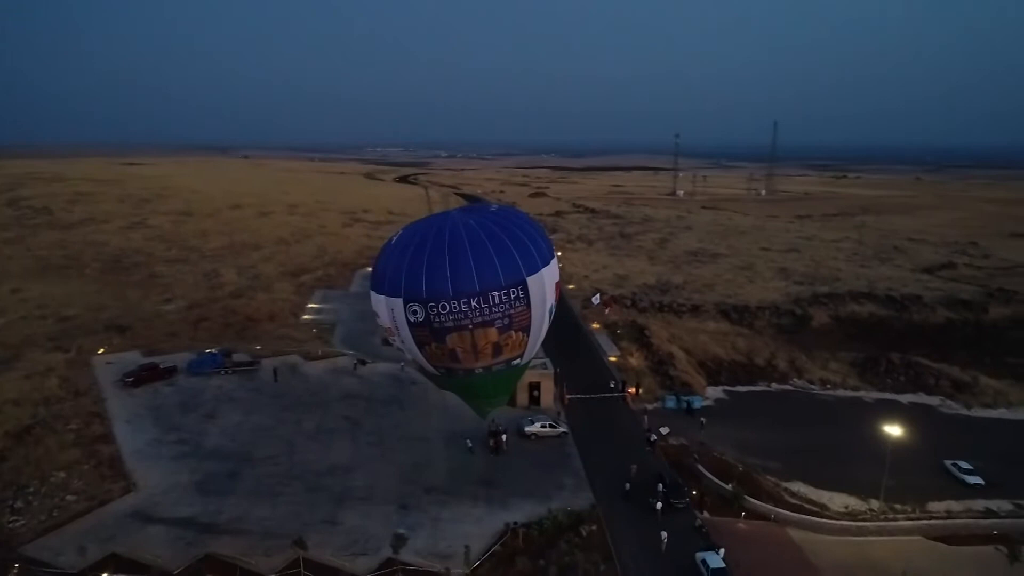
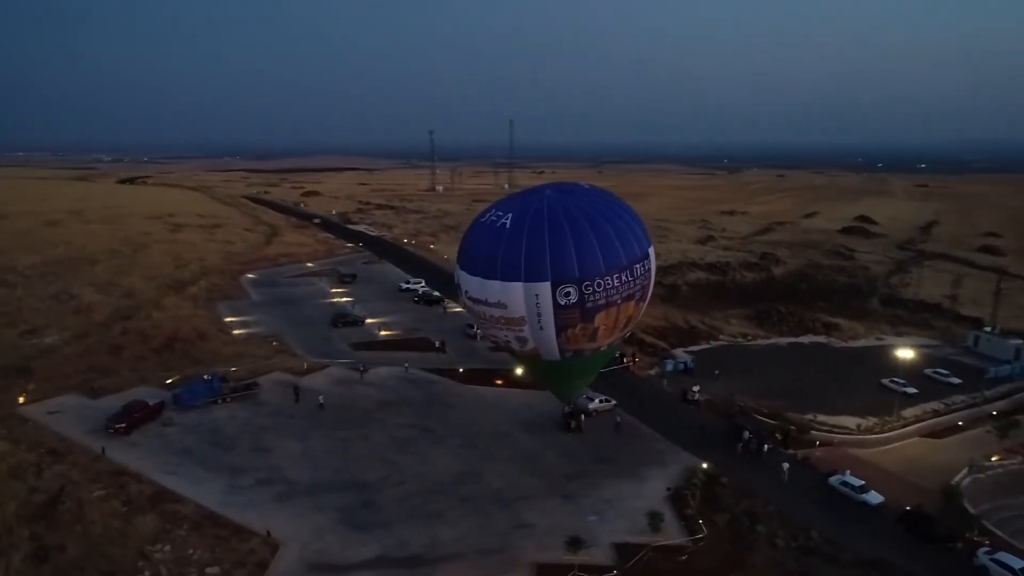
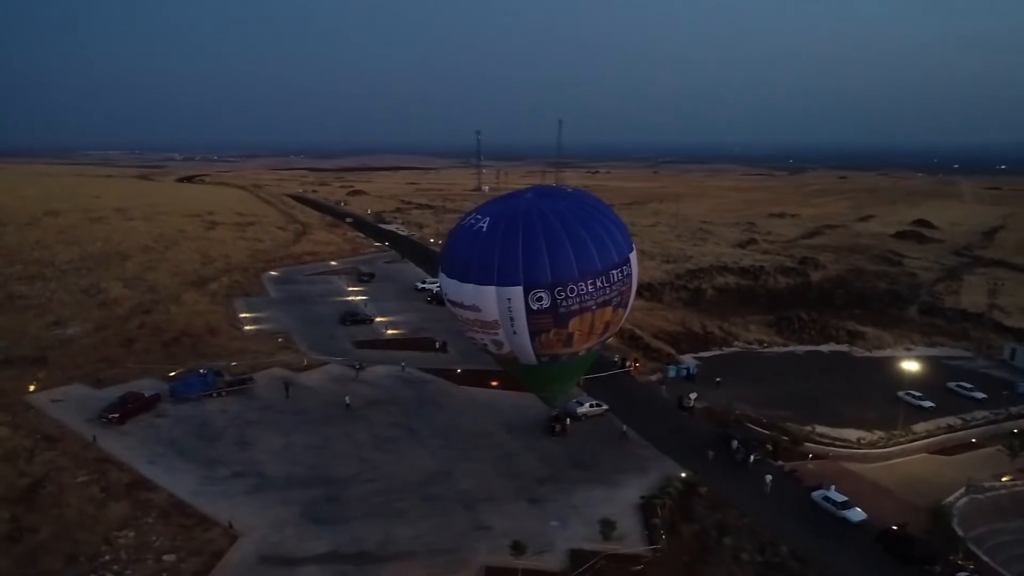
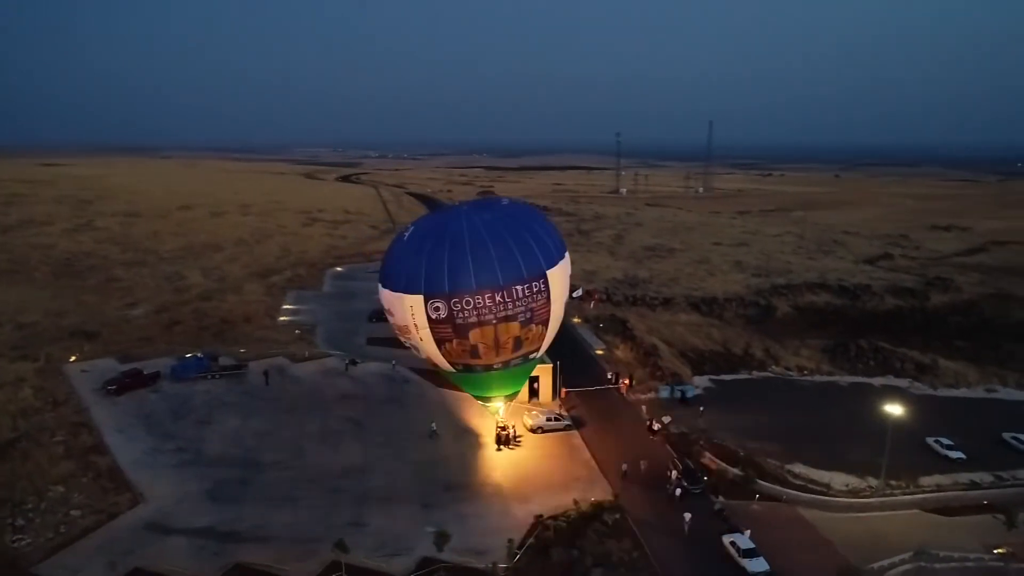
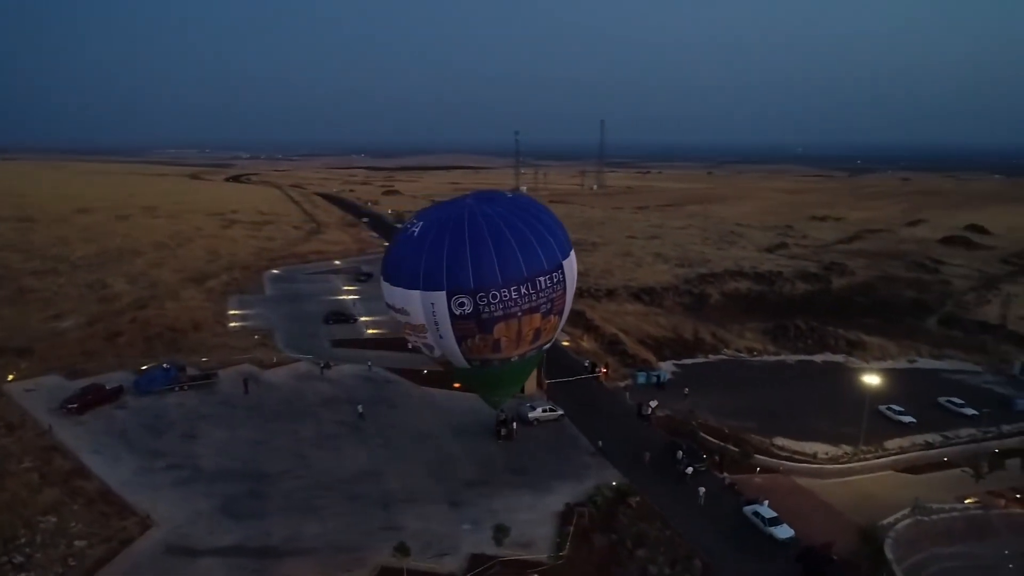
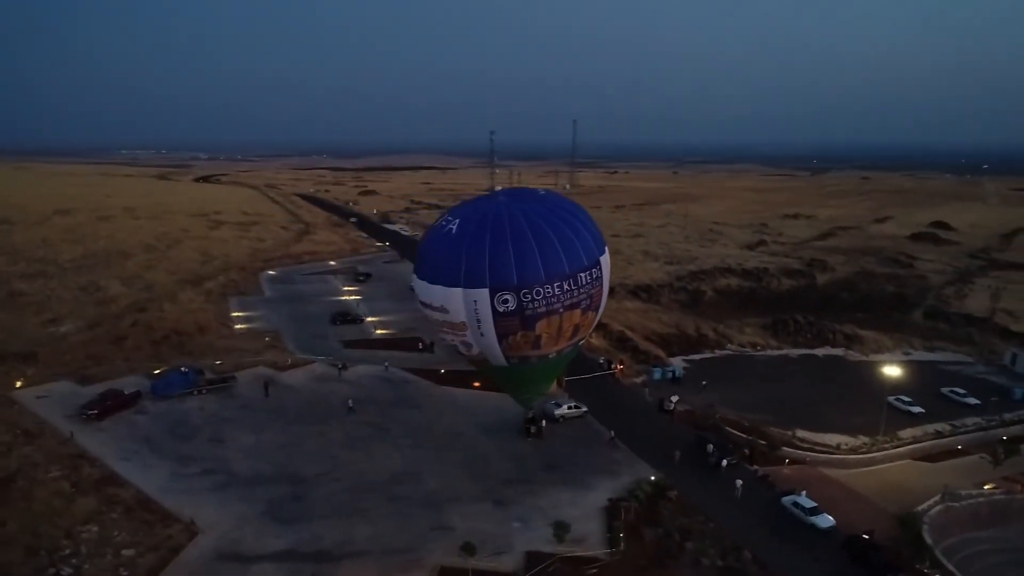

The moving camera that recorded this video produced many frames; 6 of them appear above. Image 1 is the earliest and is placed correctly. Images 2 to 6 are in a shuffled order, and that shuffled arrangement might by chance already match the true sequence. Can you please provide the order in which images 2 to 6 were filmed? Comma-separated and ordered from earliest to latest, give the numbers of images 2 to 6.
4, 5, 6, 3, 2
